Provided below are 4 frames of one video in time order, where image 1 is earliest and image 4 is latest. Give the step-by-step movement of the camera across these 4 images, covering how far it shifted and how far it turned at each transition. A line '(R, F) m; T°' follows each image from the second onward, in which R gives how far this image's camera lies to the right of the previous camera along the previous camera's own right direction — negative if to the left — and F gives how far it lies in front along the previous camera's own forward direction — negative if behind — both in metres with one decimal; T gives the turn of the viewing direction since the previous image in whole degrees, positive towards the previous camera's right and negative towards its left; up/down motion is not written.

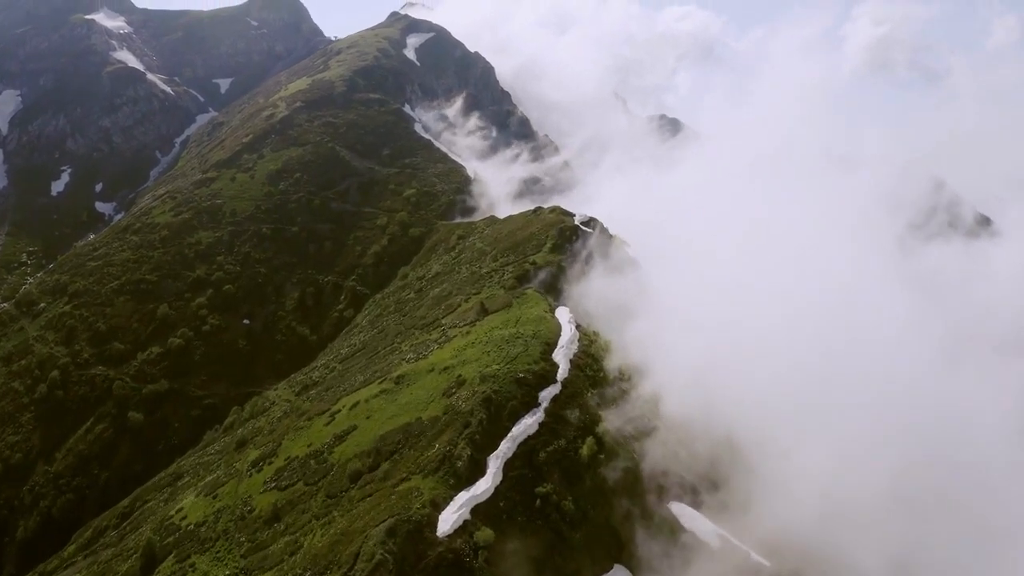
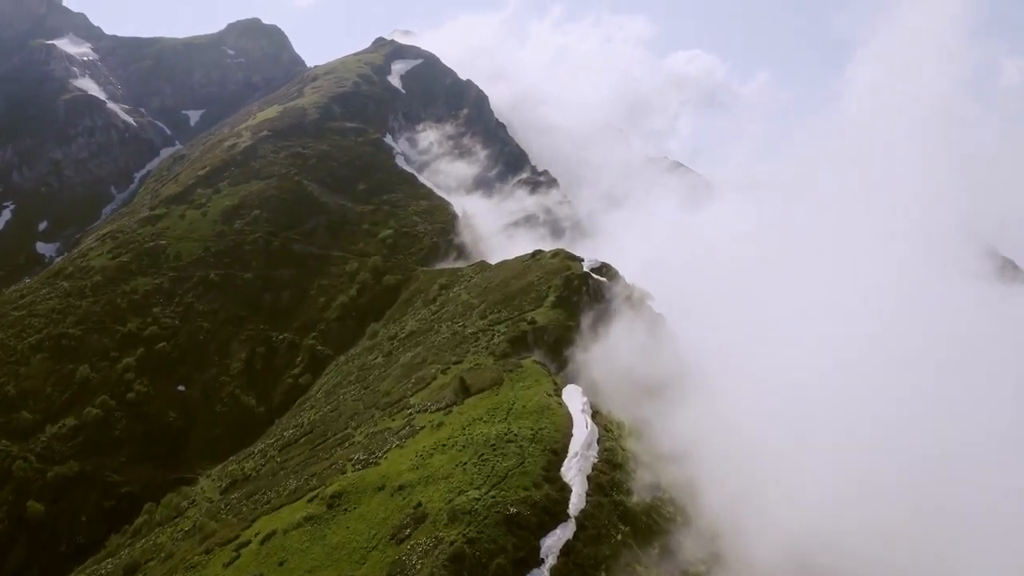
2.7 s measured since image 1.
(+0.6, +24.0) m; 0°
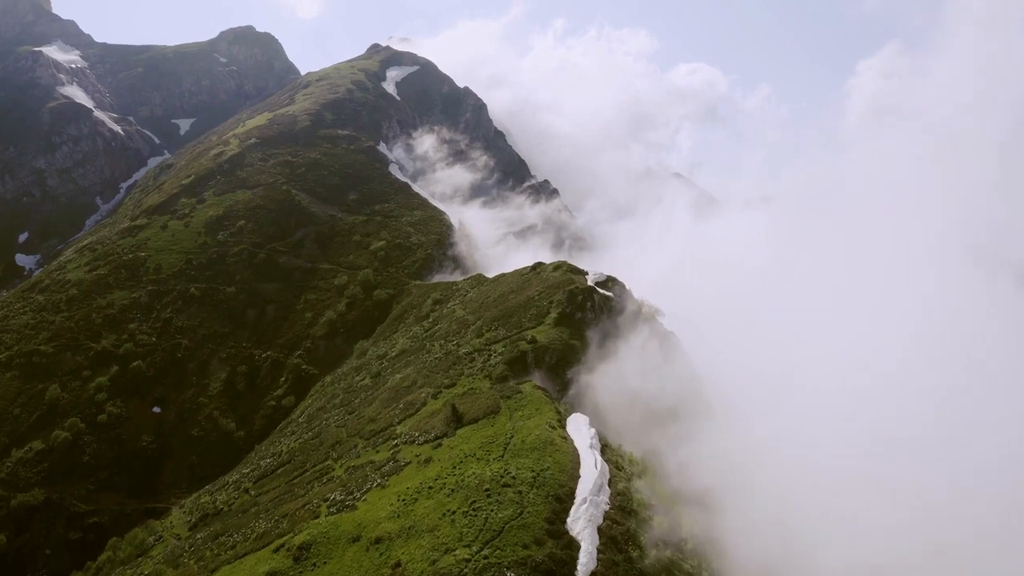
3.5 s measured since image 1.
(+0.1, +7.1) m; 0°
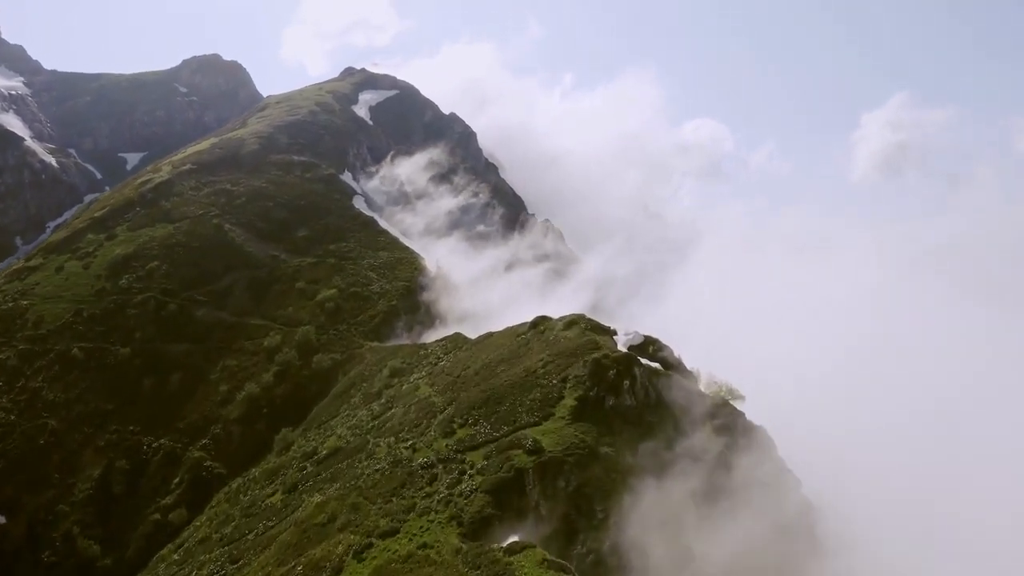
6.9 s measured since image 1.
(+0.3, +29.0) m; 0°
